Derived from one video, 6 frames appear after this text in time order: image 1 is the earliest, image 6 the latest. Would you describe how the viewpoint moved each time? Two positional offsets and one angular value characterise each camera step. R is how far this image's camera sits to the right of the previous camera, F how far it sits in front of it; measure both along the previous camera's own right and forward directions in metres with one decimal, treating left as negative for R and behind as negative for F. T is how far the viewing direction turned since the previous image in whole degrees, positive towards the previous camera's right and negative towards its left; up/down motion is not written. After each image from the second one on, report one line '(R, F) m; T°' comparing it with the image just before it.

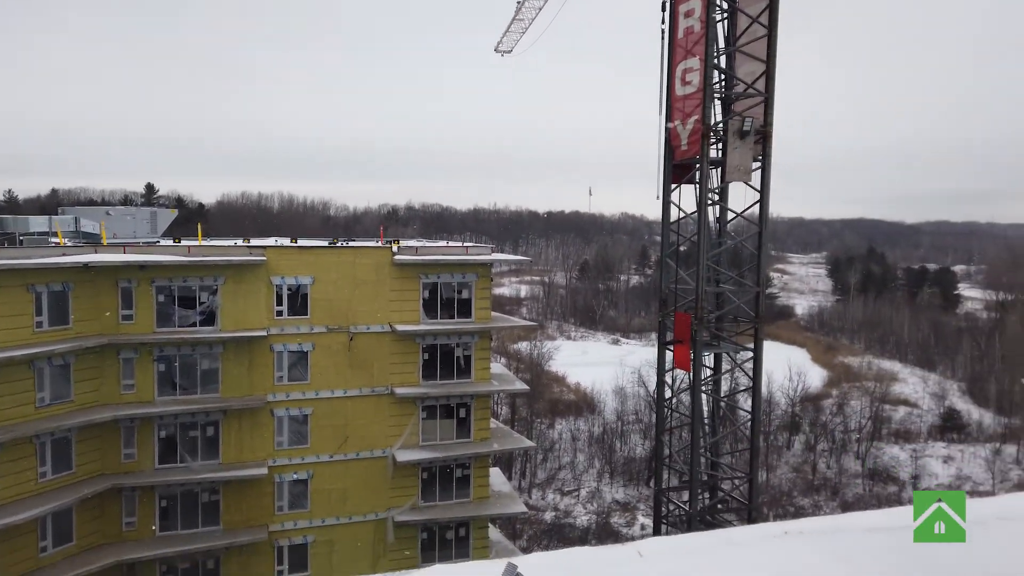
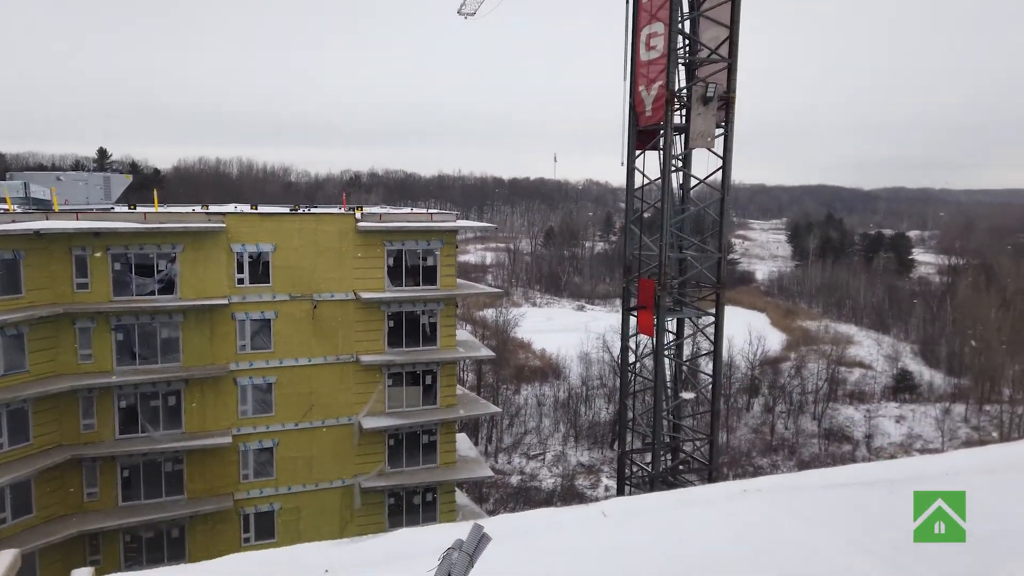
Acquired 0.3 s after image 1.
(0.0, 0.0) m; +3°
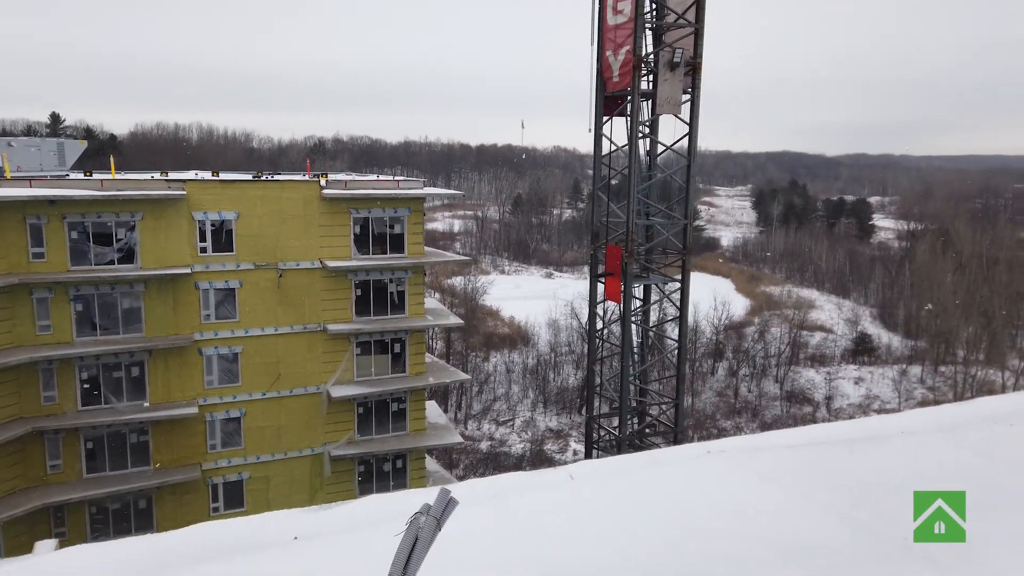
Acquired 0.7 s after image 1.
(0.0, 0.0) m; +3°
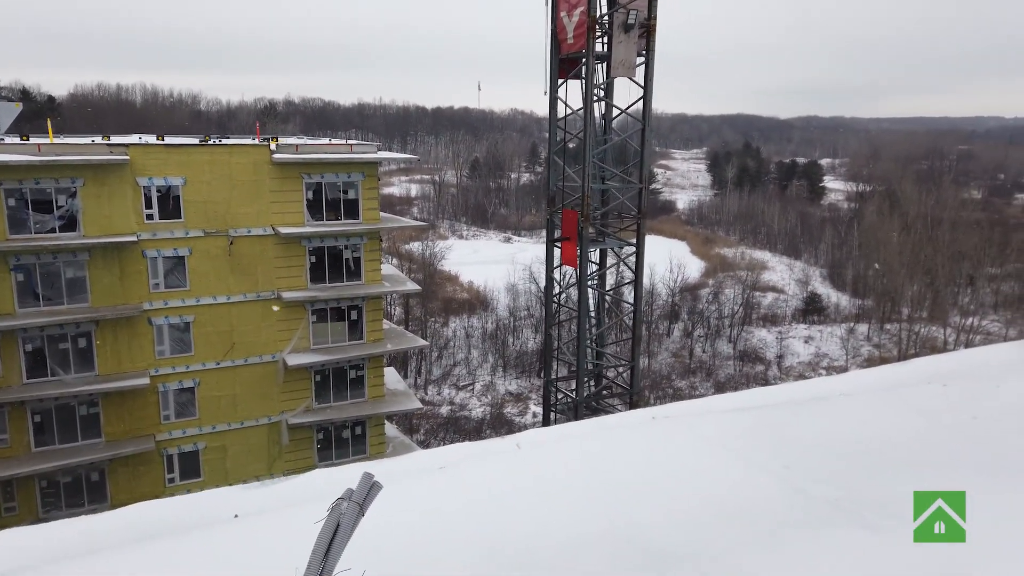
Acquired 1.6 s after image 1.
(+0.1, 0.0) m; +3°
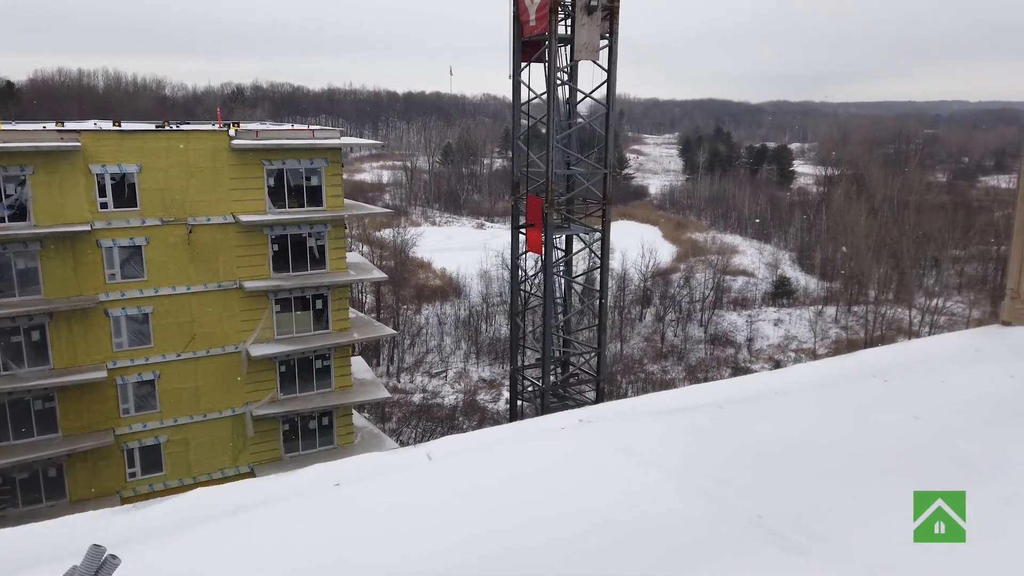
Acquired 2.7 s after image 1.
(+0.5, +0.3) m; +2°
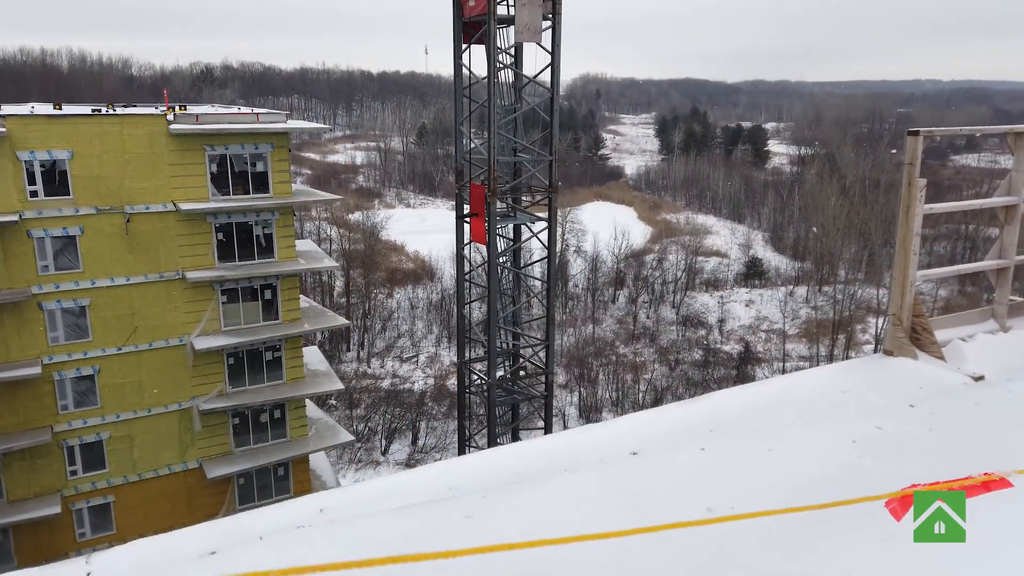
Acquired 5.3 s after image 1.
(+1.6, +0.9) m; +2°
